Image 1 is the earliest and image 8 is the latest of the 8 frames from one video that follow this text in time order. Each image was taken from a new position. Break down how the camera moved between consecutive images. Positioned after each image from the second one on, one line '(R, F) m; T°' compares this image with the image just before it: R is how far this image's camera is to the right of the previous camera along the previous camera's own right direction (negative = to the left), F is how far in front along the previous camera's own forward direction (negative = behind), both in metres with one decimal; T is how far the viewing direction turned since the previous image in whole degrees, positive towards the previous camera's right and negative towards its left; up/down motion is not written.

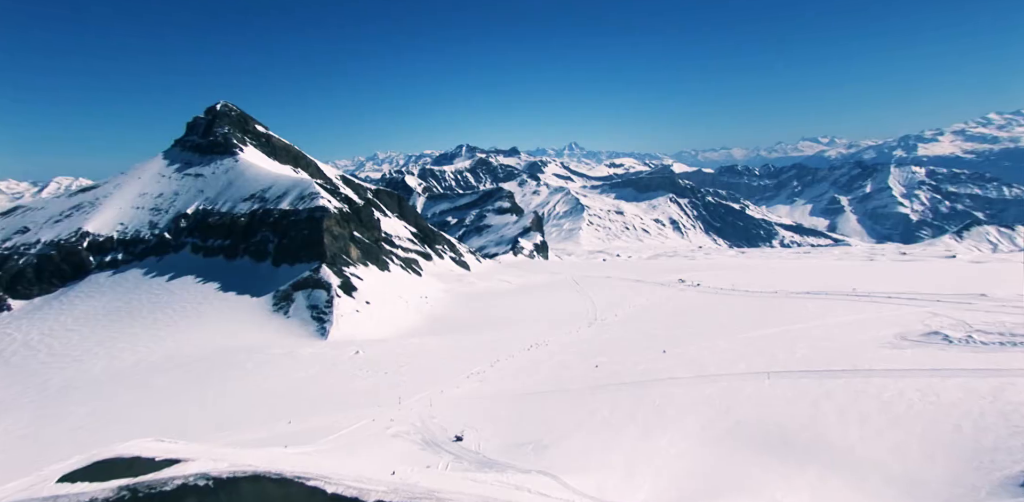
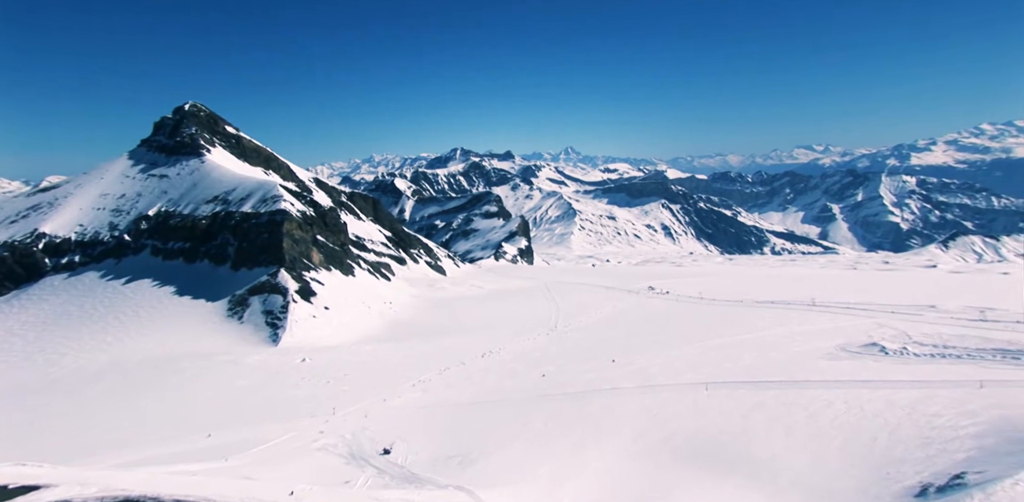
(+1.8, +0.1) m; +3°
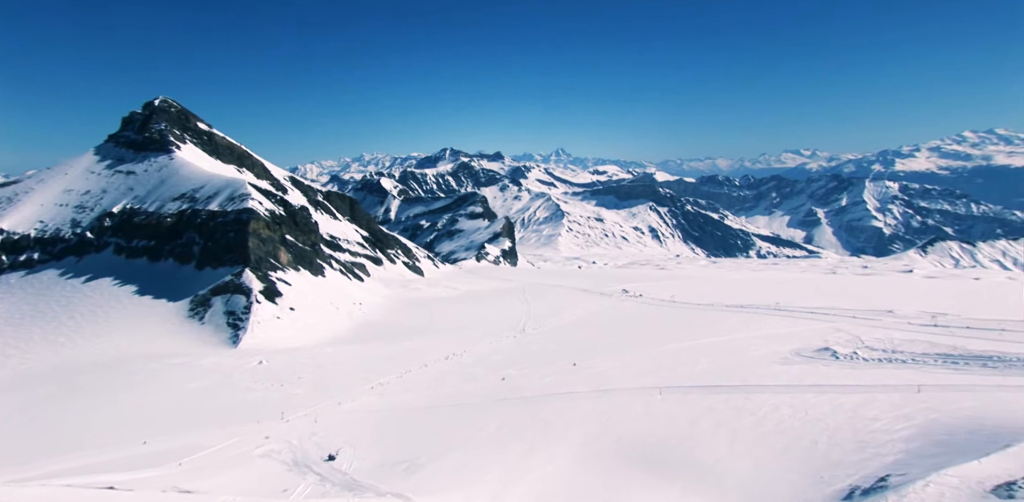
(+1.2, 0.0) m; +3°
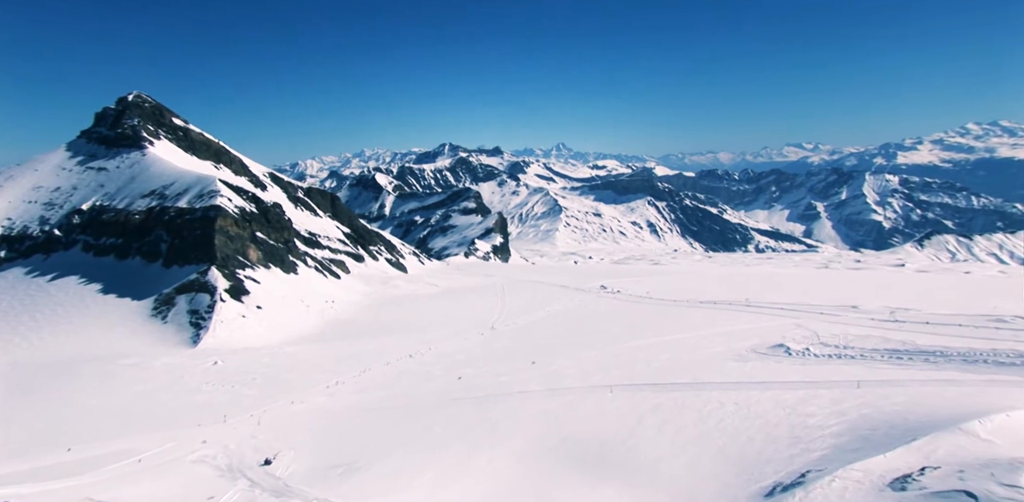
(+1.8, +0.1) m; +2°
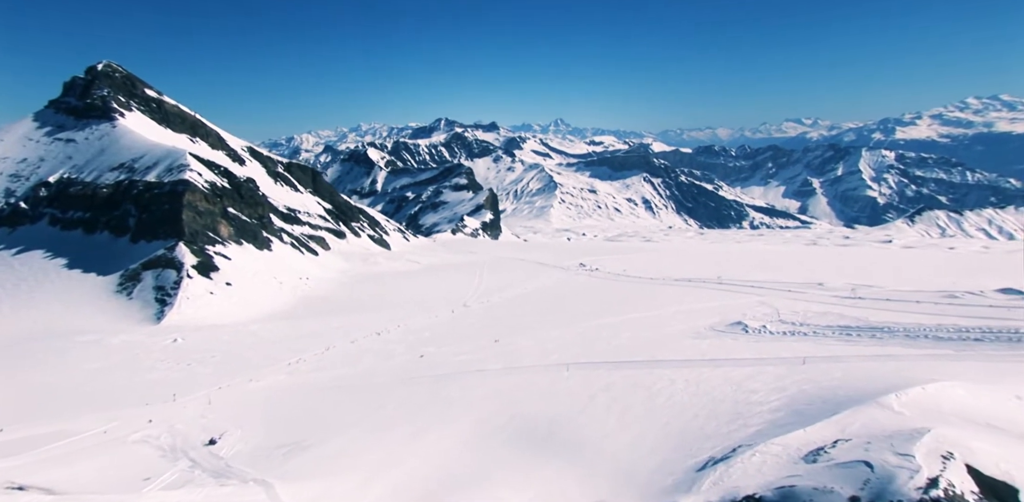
(+1.5, 0.0) m; +2°
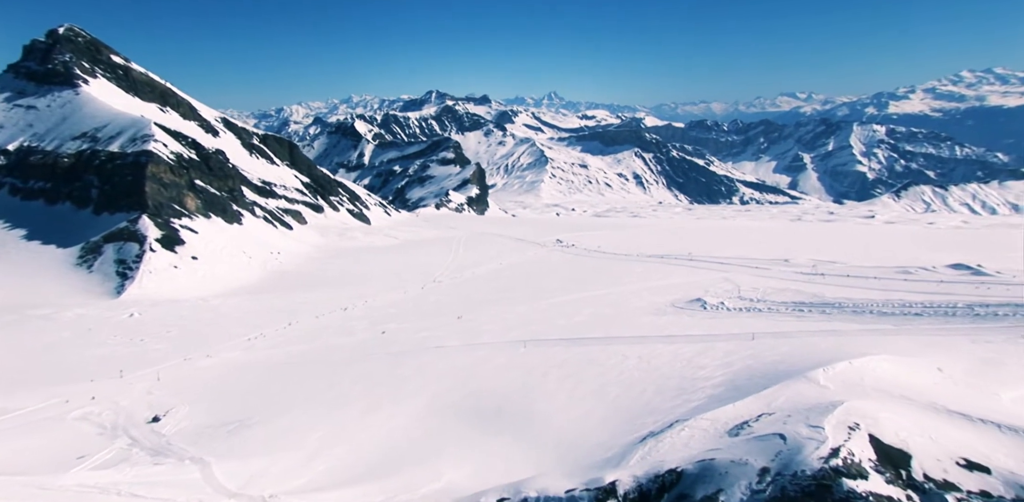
(+1.3, 0.0) m; +2°
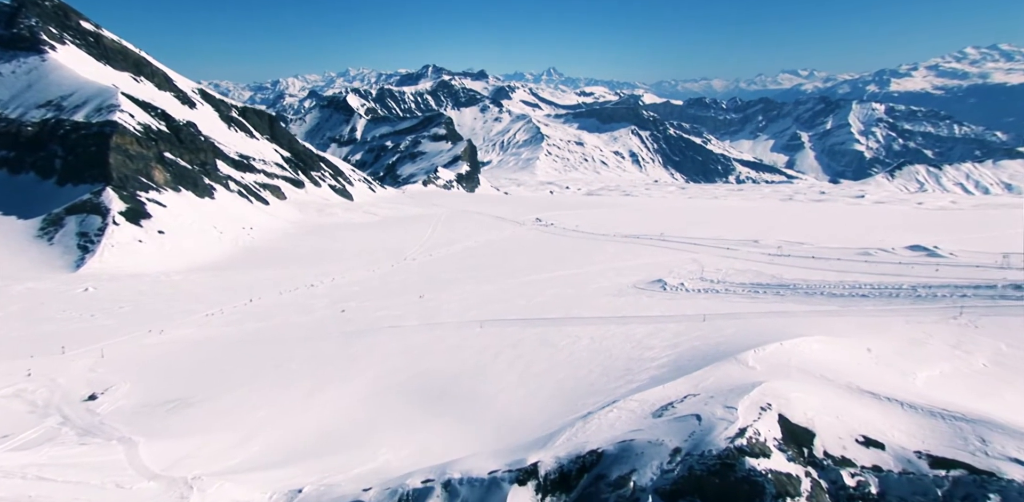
(+1.5, +0.1) m; +2°
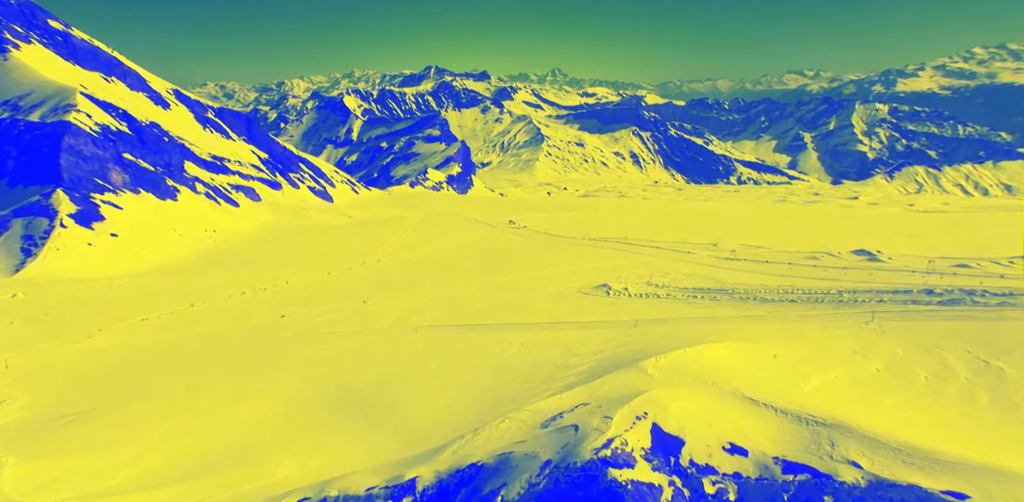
(+2.7, +0.3) m; +3°
